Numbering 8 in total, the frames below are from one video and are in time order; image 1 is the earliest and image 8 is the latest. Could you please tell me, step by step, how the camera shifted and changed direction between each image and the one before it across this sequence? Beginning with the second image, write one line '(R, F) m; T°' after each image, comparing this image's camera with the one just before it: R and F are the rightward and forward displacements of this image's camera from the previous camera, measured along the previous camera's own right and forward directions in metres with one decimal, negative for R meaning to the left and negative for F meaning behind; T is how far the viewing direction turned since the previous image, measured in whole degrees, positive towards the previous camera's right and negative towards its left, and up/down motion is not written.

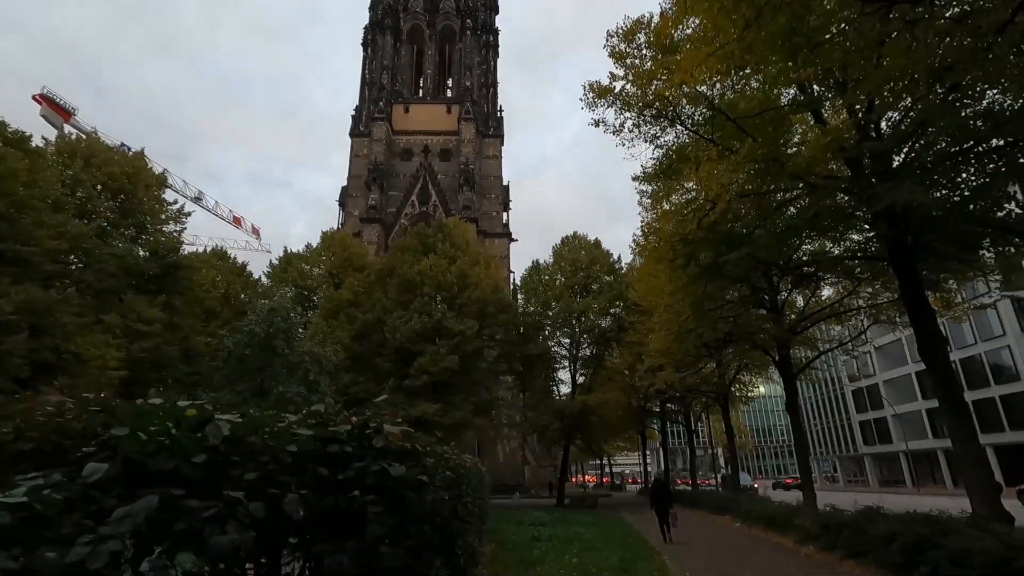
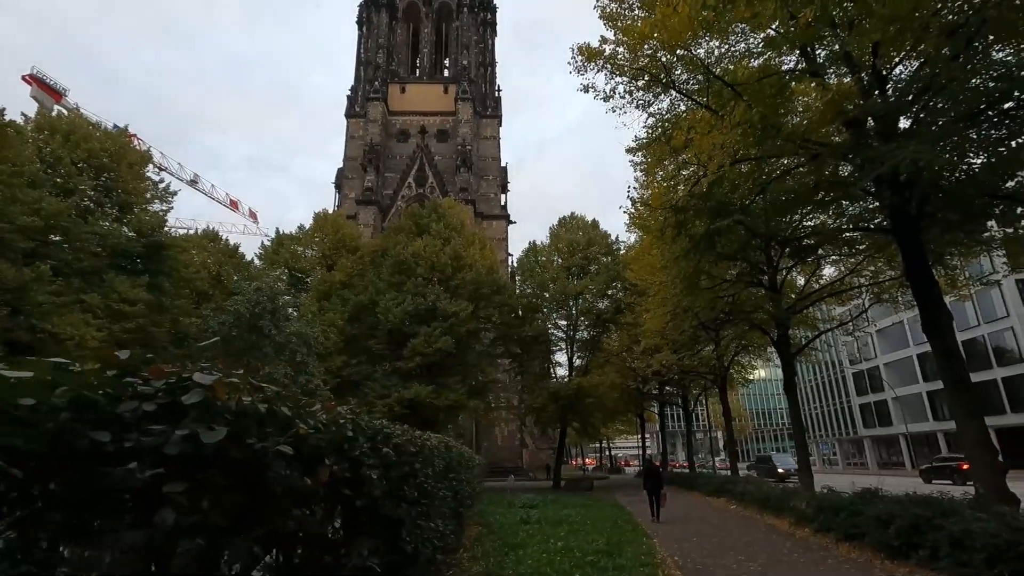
(+0.3, +0.4) m; 0°
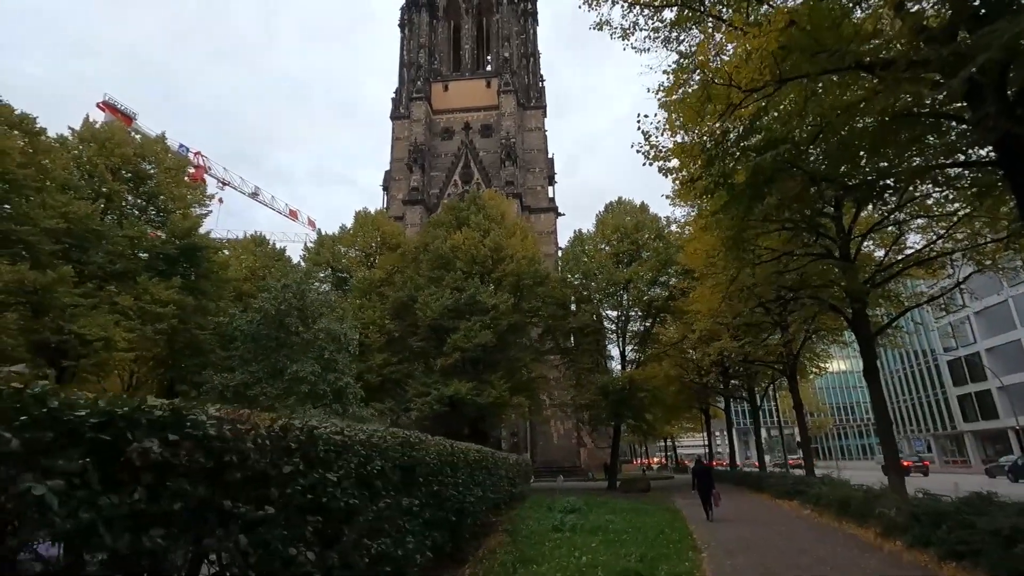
(+0.7, +1.3) m; -6°
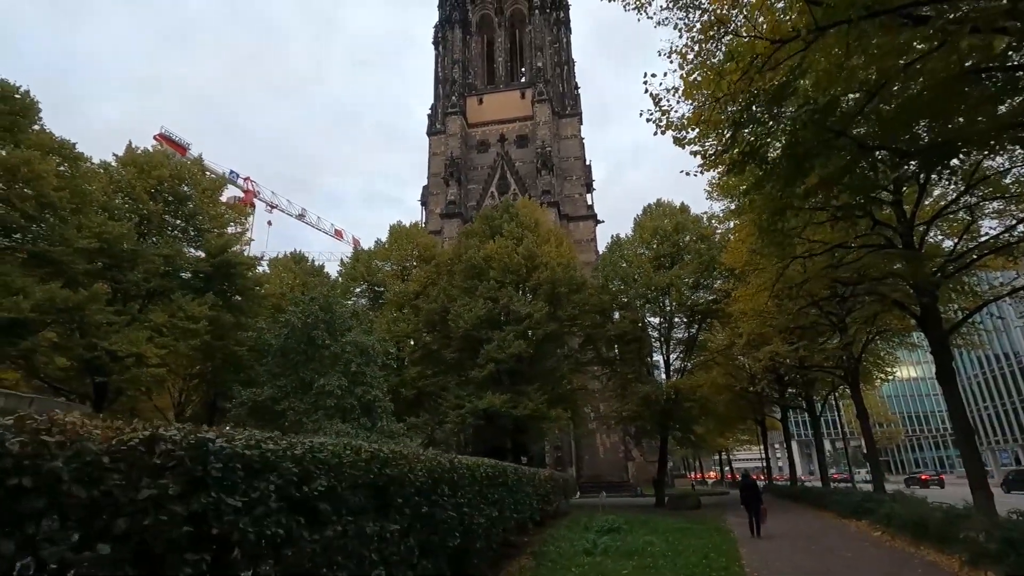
(+0.5, +0.7) m; -5°
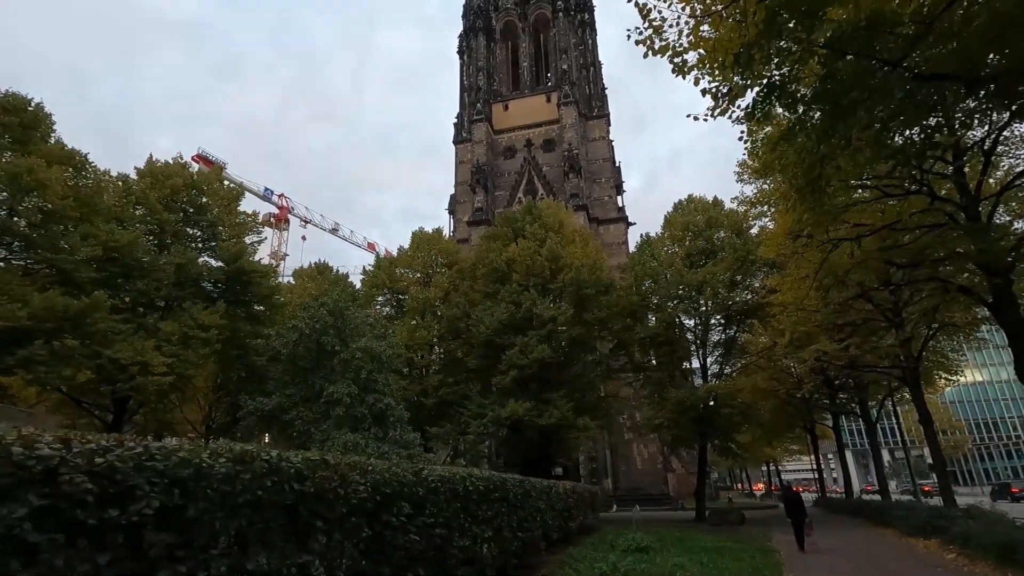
(+0.6, +1.0) m; -4°
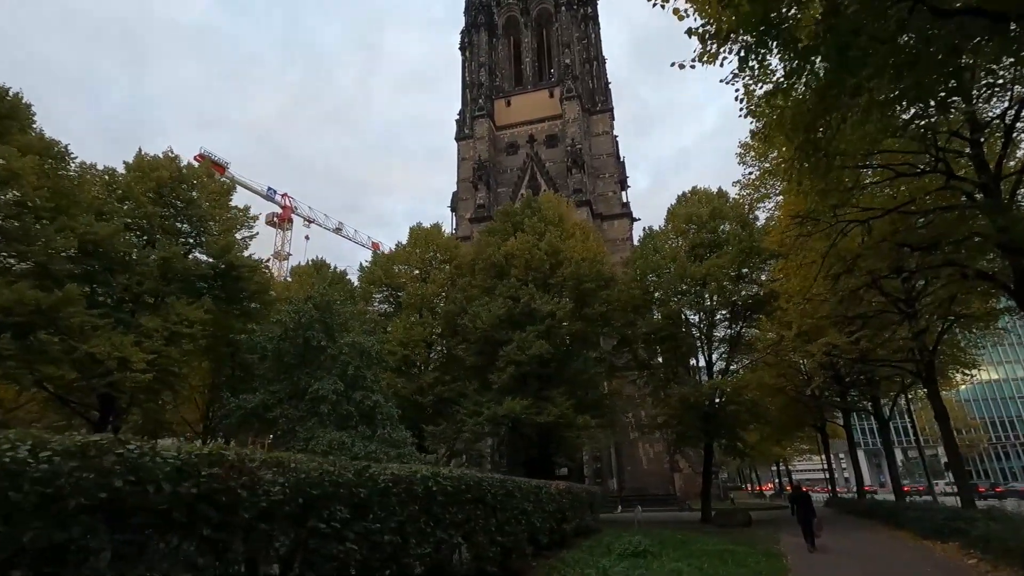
(+0.4, +0.6) m; -1°
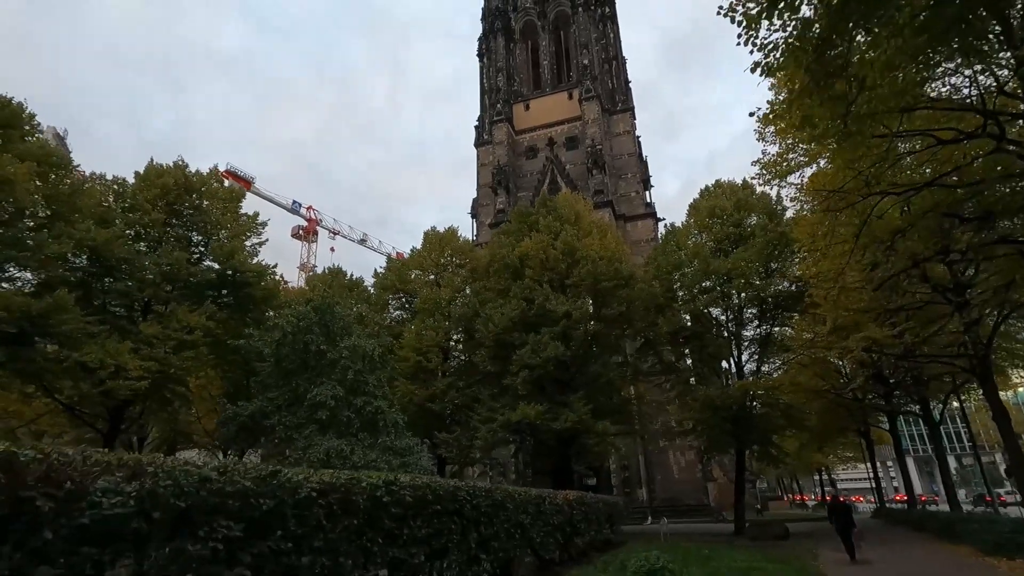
(+0.6, +0.8) m; -3°
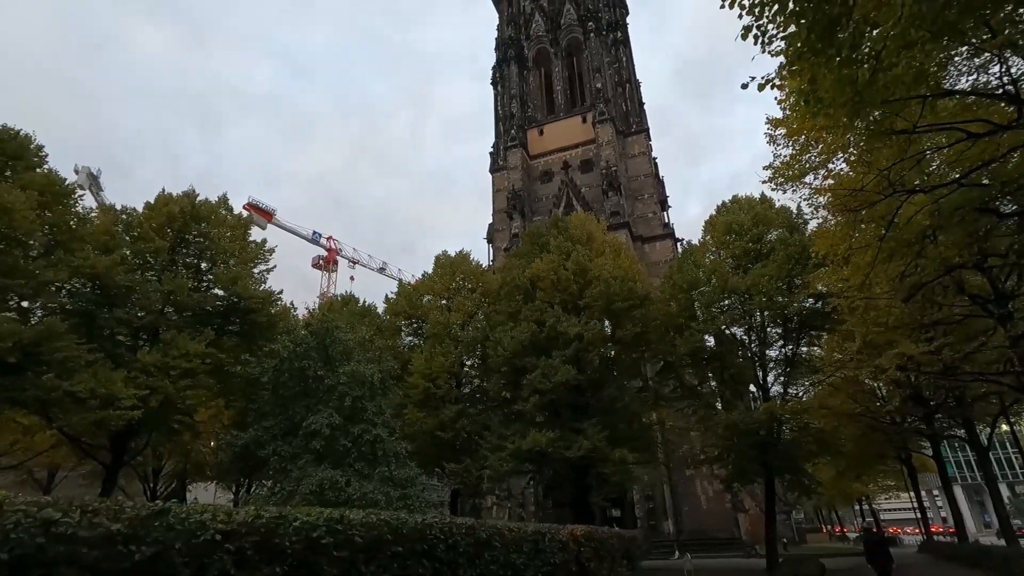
(+0.5, +0.6) m; -2°
